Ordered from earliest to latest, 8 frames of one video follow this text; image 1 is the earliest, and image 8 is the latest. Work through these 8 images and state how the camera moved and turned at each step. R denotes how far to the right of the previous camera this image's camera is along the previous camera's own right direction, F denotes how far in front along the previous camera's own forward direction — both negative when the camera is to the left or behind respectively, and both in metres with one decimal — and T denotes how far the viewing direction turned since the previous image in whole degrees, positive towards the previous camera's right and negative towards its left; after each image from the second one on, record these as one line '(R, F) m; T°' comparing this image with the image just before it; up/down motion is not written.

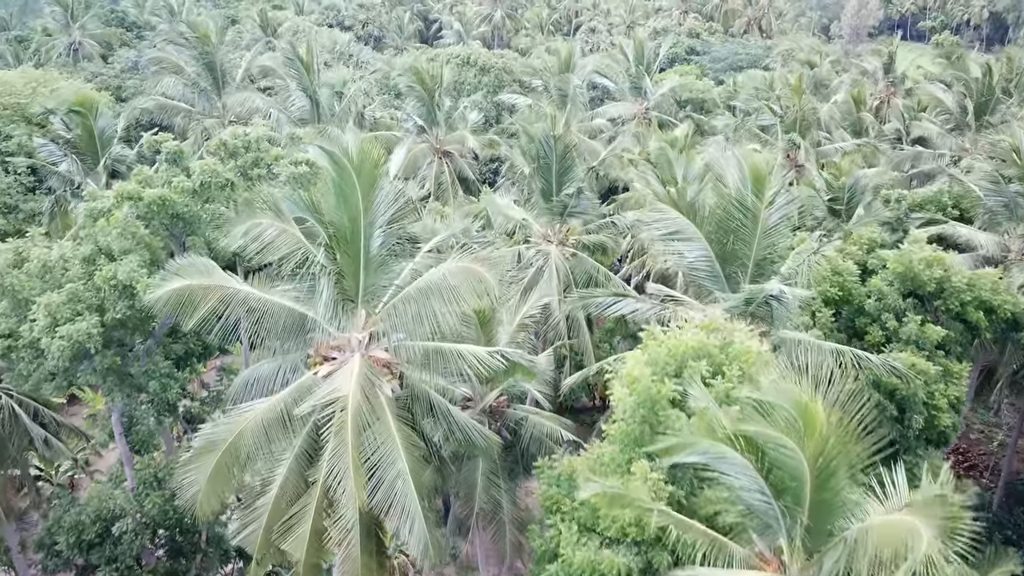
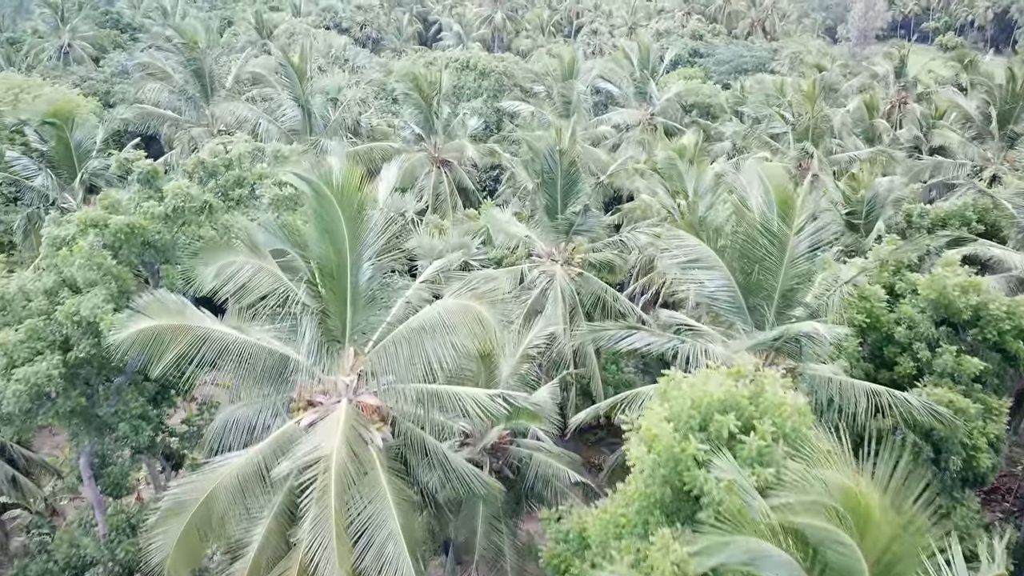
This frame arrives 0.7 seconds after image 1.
(0.0, +0.8) m; 0°
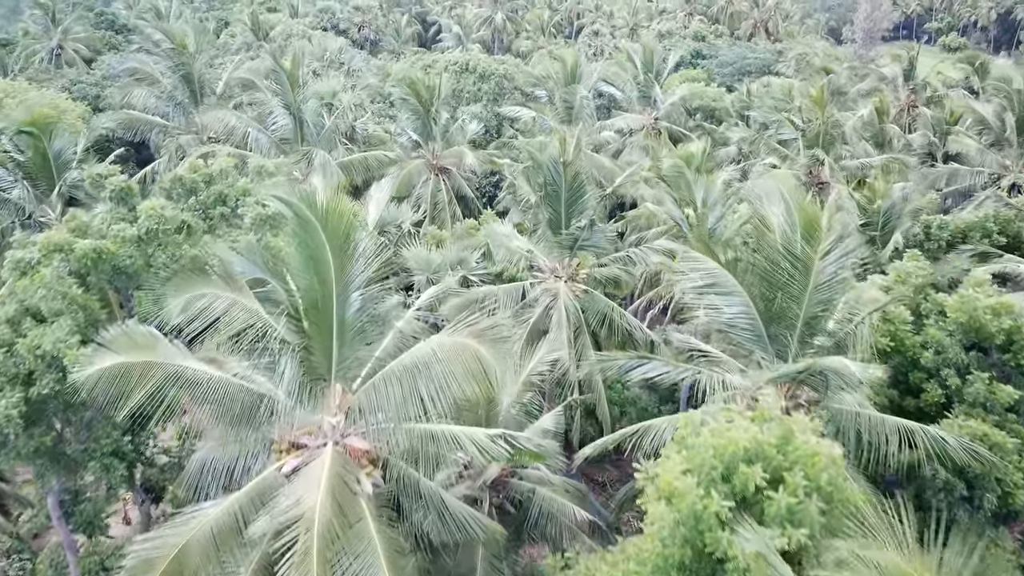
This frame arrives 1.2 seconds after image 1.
(0.0, +0.6) m; 0°
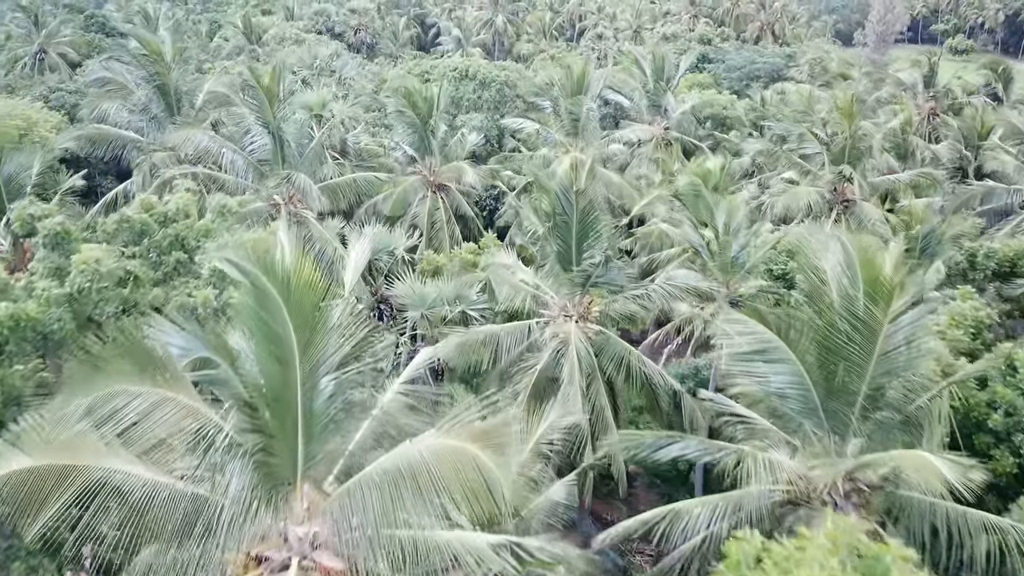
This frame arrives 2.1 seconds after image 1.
(-0.1, +1.2) m; 0°
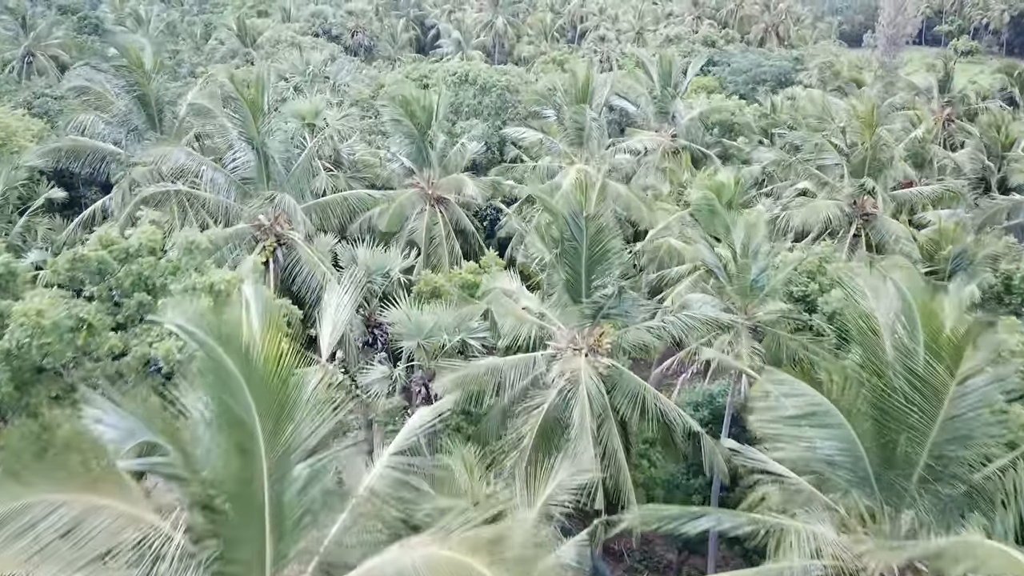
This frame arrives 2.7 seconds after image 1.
(-0.1, +0.8) m; 0°
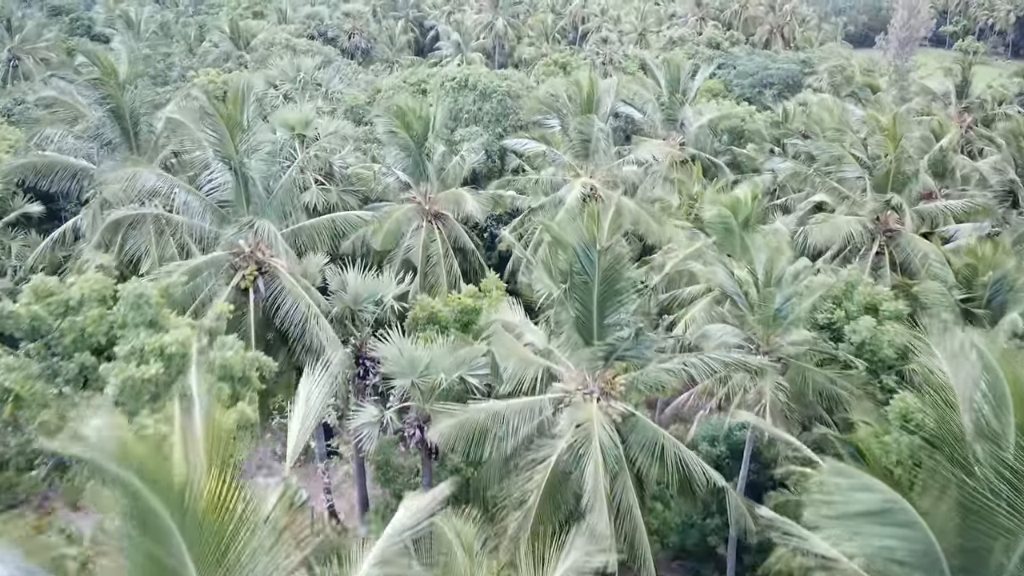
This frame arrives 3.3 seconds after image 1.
(0.0, +0.9) m; 0°
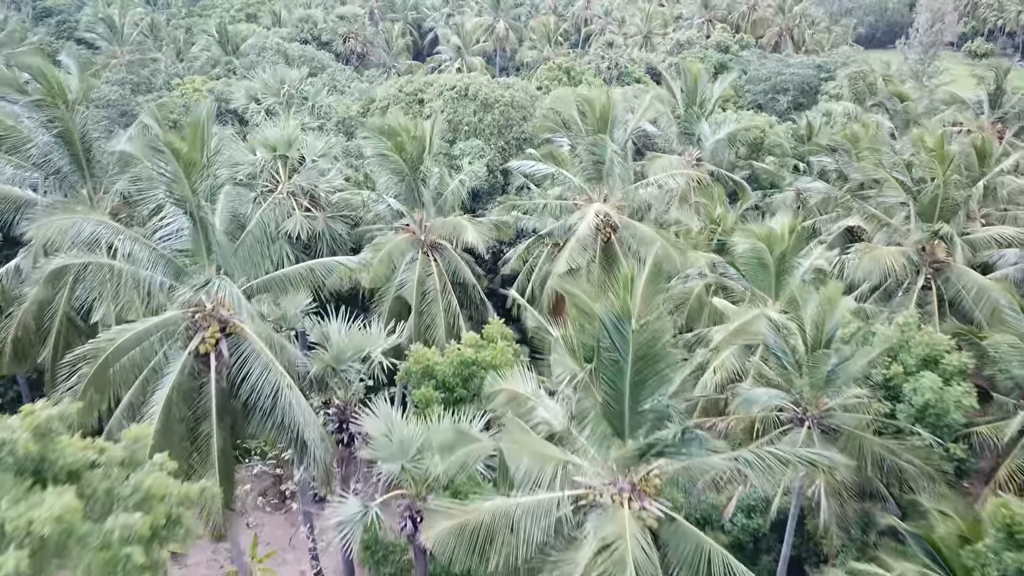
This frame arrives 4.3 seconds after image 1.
(-0.1, +1.6) m; 0°
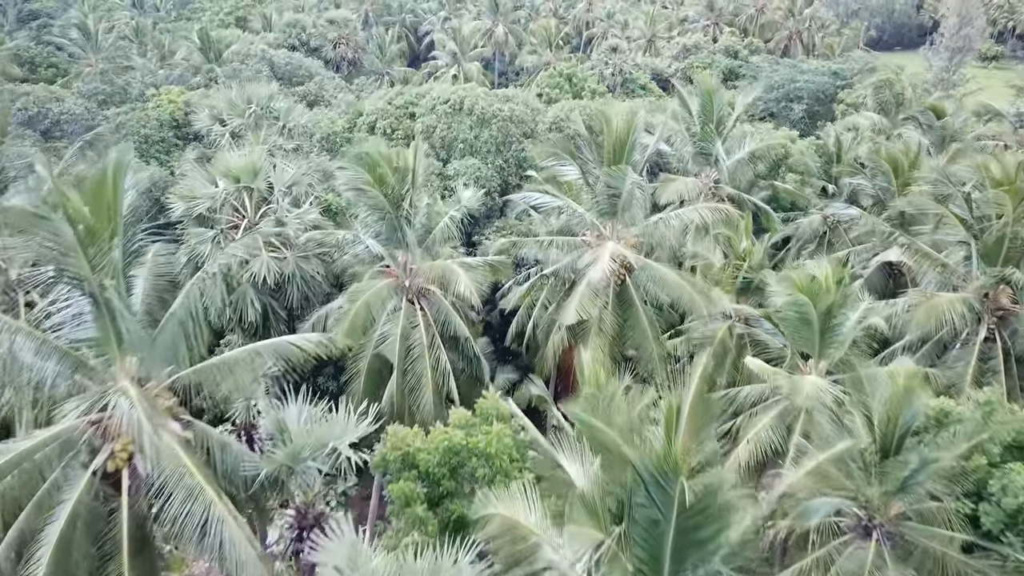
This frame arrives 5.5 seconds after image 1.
(0.0, +1.8) m; 0°
